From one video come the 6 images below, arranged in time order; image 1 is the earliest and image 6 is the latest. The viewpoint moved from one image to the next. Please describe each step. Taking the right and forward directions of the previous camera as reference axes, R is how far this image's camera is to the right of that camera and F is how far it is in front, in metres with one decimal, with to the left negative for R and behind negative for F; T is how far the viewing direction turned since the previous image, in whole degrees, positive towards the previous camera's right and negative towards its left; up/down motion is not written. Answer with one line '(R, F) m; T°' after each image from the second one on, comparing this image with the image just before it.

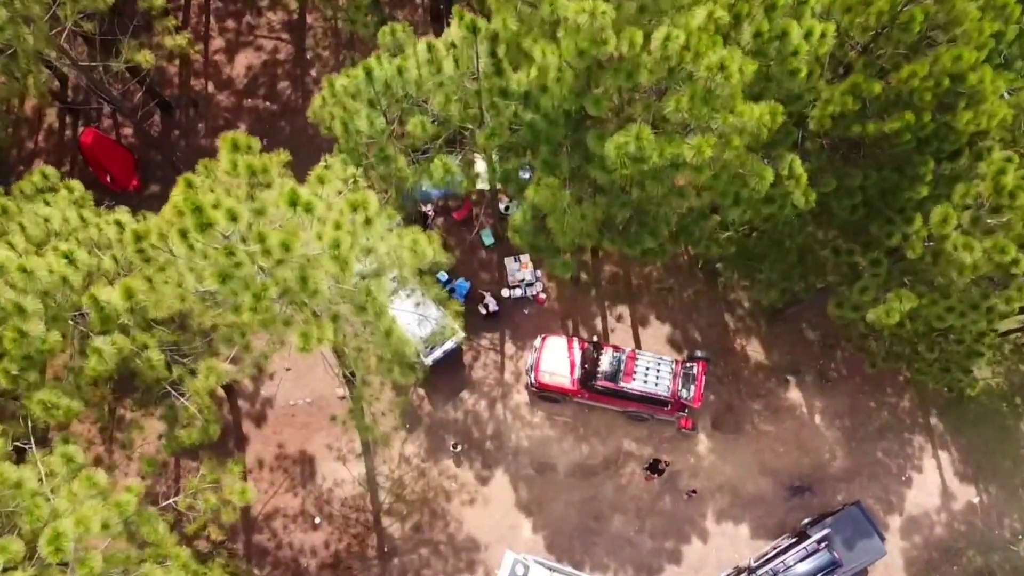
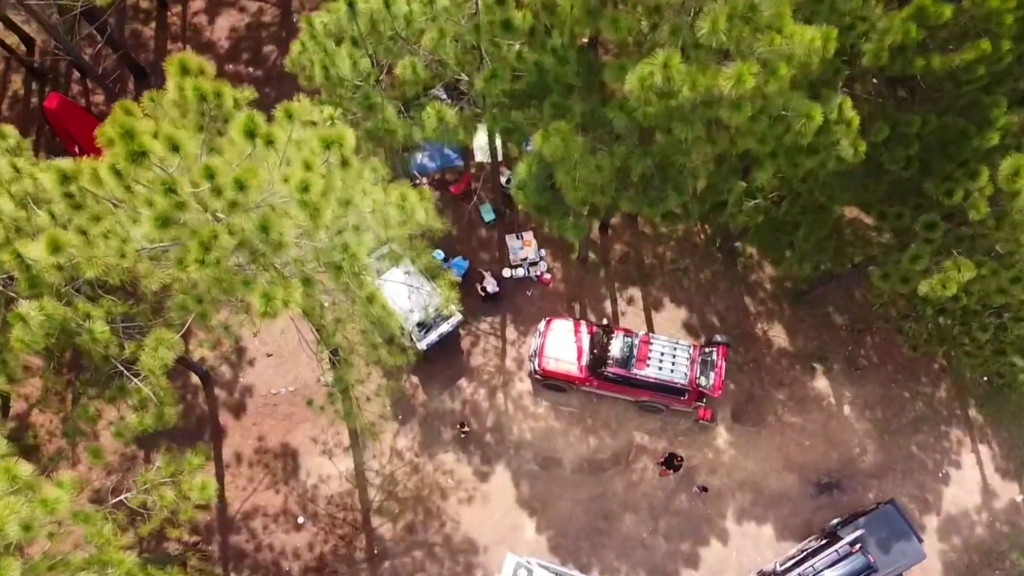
(-0.1, +1.4) m; 0°
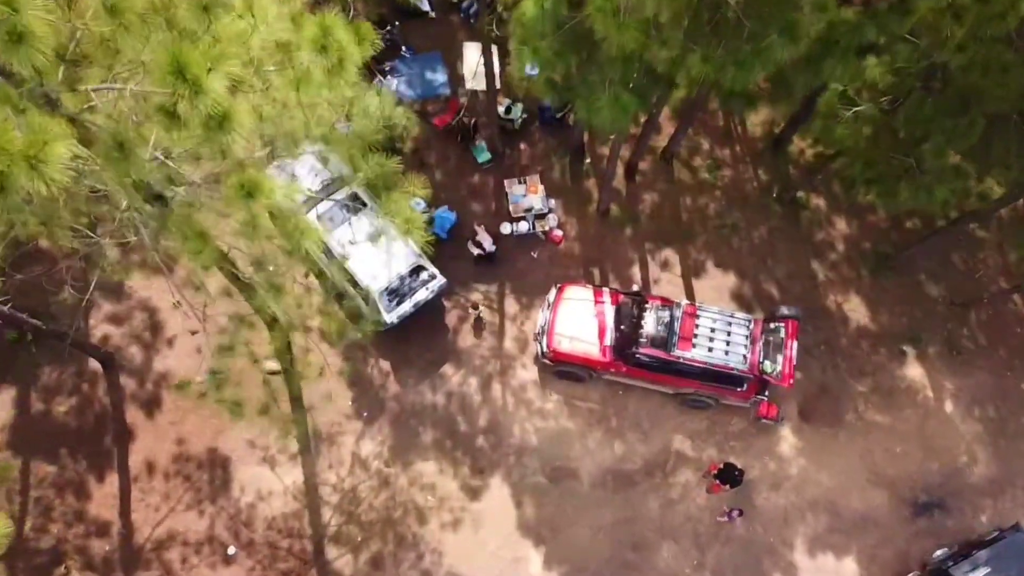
(0.0, +3.6) m; 0°
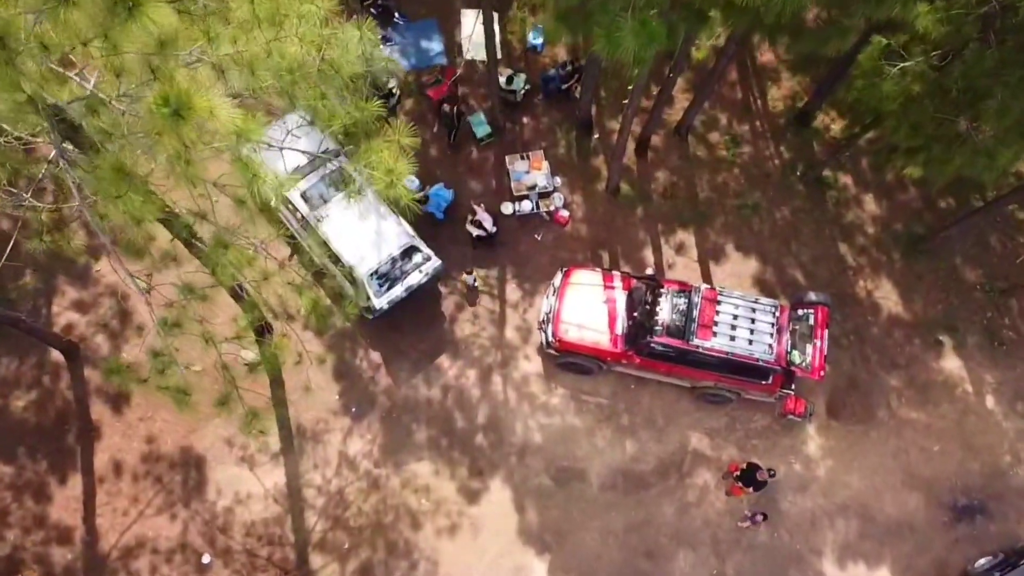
(0.0, +1.0) m; 0°
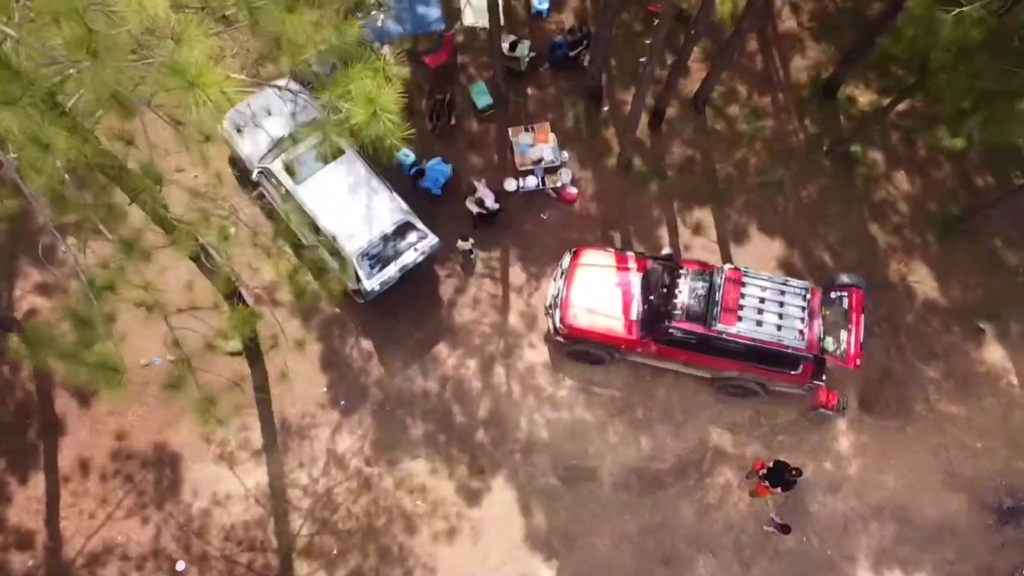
(-0.1, +0.9) m; 0°
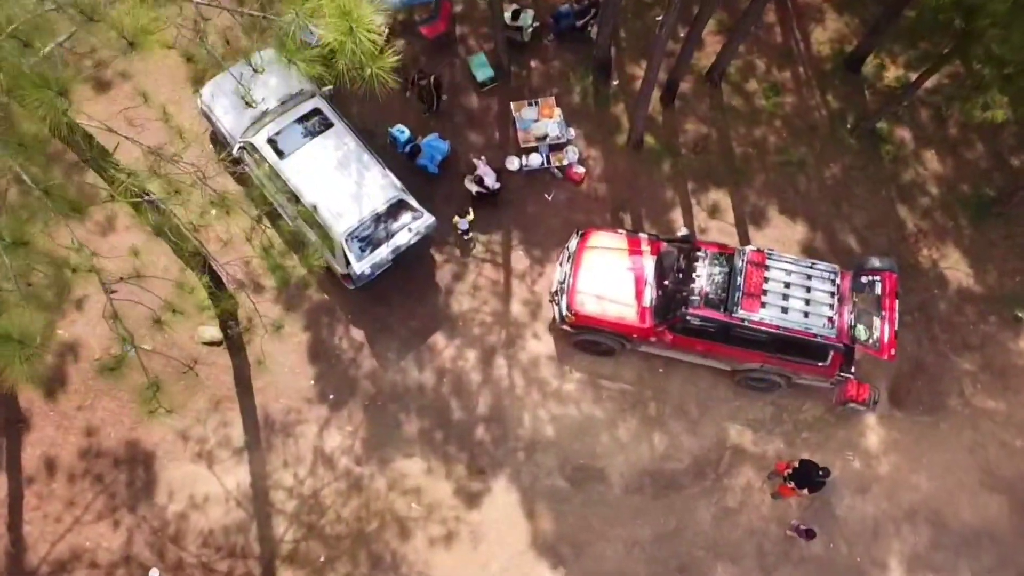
(0.0, +0.7) m; 0°
